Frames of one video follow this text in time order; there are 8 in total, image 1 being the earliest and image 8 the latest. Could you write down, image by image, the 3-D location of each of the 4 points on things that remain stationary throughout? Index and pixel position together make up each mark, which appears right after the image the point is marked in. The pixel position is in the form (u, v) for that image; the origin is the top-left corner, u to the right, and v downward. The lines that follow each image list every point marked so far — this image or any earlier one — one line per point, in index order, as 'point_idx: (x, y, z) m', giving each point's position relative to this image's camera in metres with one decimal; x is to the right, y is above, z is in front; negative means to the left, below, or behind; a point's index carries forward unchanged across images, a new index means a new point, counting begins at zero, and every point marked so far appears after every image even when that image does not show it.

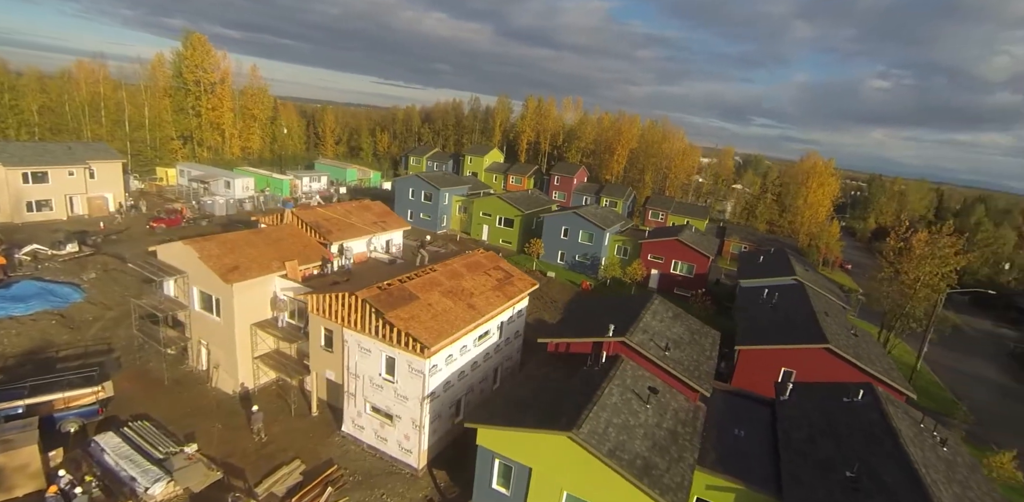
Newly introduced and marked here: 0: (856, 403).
0: (+11.6, -5.2, +16.0) m
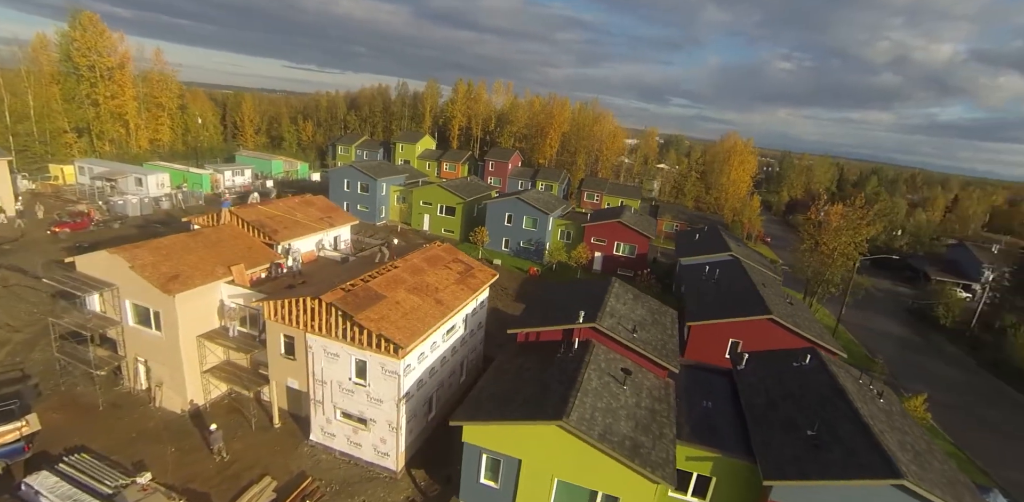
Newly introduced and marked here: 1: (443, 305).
0: (+10.7, -4.3, +17.5) m
1: (-2.5, -1.9, +17.1) m
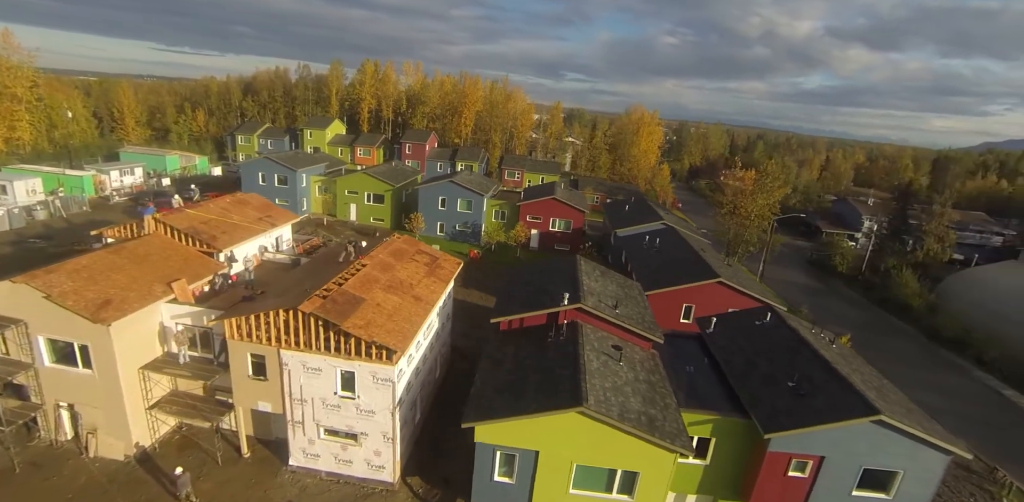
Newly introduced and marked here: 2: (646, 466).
0: (+10.1, -2.9, +18.9) m
1: (-3.0, -1.7, +16.1) m
2: (+3.8, -6.2, +13.5) m
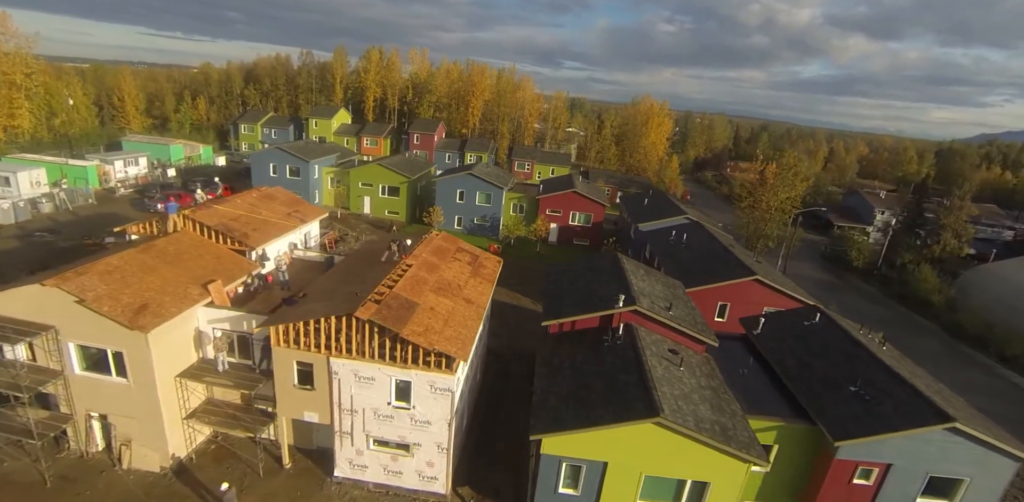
0: (+11.8, -2.8, +18.2) m
1: (-1.2, -1.7, +15.3) m
2: (+5.6, -6.2, +12.8) m
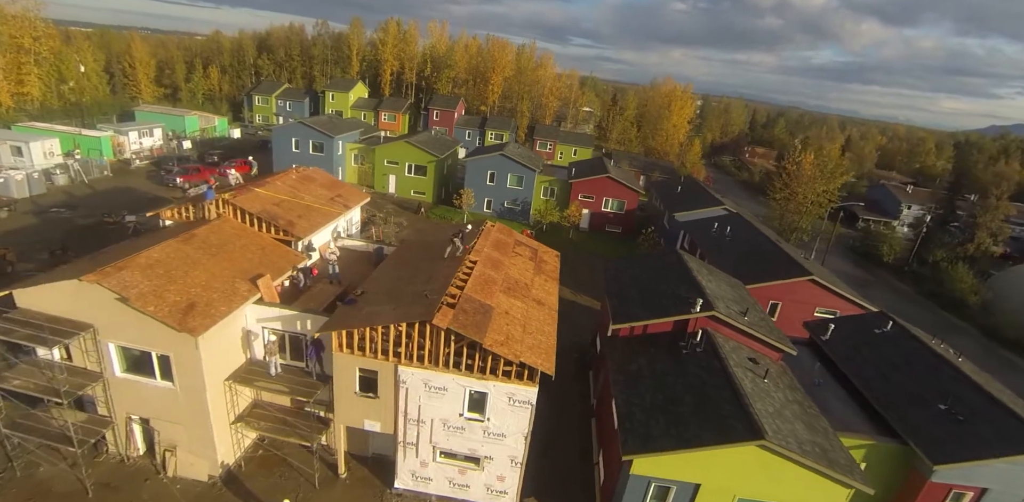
0: (+14.0, -3.0, +16.9) m
1: (+1.0, -1.6, +14.0) m
2: (+7.7, -6.4, +11.7) m
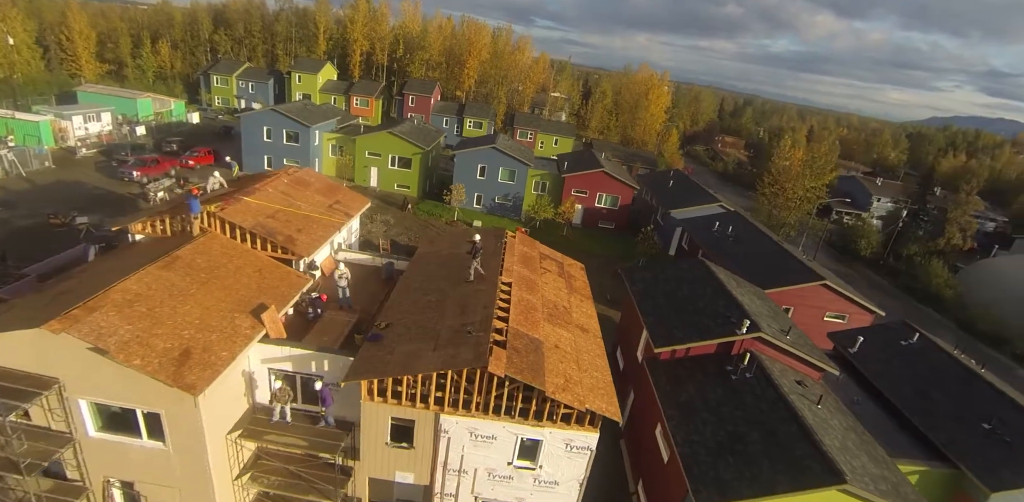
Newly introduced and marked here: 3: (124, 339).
0: (+14.8, -3.4, +16.5) m
1: (+2.0, -2.2, +12.6) m
2: (+8.9, -7.1, +11.0) m
3: (-7.4, -1.6, +9.0) m
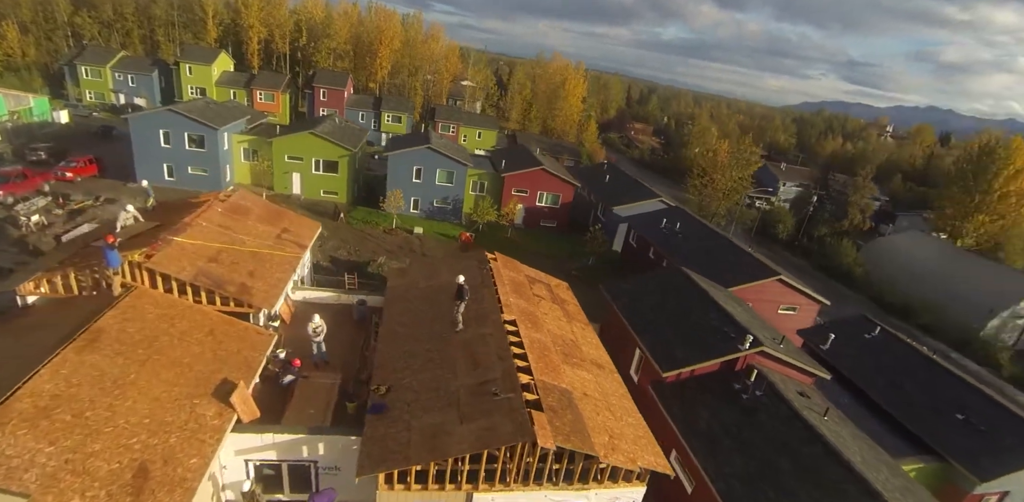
0: (+14.2, -3.2, +17.8) m
1: (+2.2, -2.9, +11.7) m
2: (+9.5, -7.4, +11.4) m
3: (-6.5, -3.0, +6.5) m
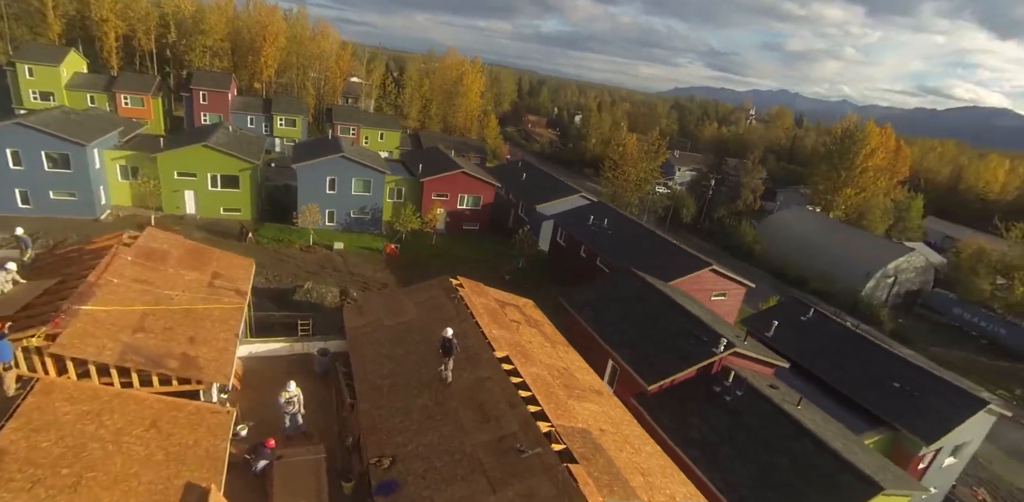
0: (+12.7, -2.6, +19.7) m
1: (+2.2, -3.4, +11.4) m
2: (+9.7, -7.2, +12.6) m
3: (-5.4, -4.3, +4.6) m
